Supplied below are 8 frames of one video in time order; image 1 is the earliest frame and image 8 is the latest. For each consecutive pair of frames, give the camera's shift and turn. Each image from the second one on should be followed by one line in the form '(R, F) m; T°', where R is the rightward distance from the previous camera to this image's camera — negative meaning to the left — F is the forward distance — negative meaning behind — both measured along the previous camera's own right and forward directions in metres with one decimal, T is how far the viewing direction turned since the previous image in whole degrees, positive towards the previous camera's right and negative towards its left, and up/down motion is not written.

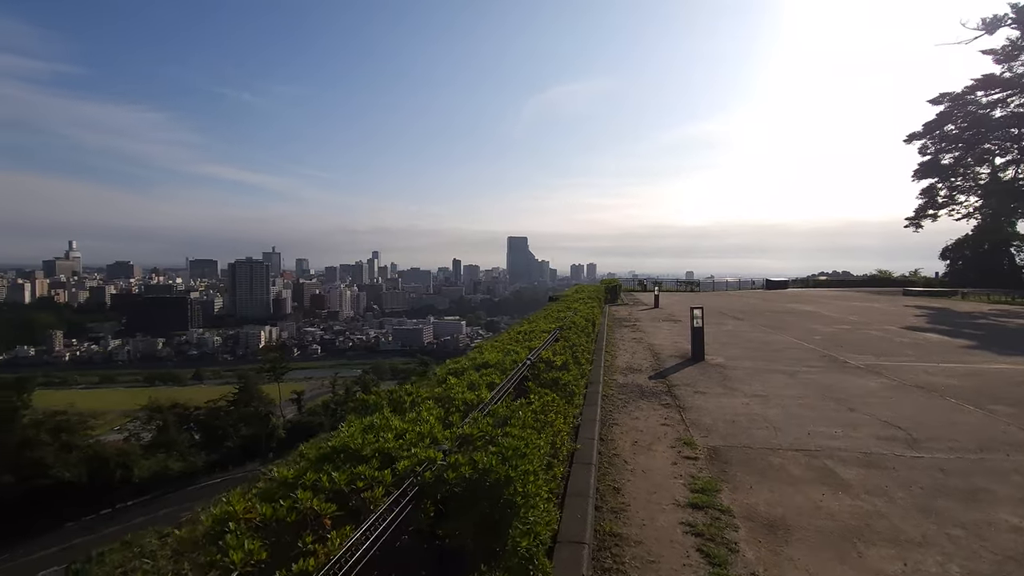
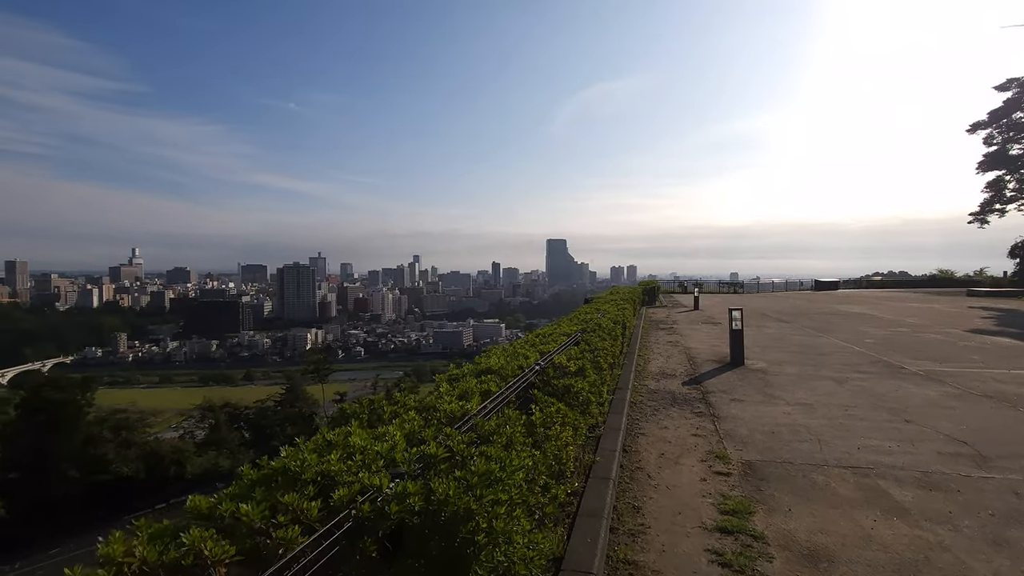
(+0.2, +0.2) m; -4°
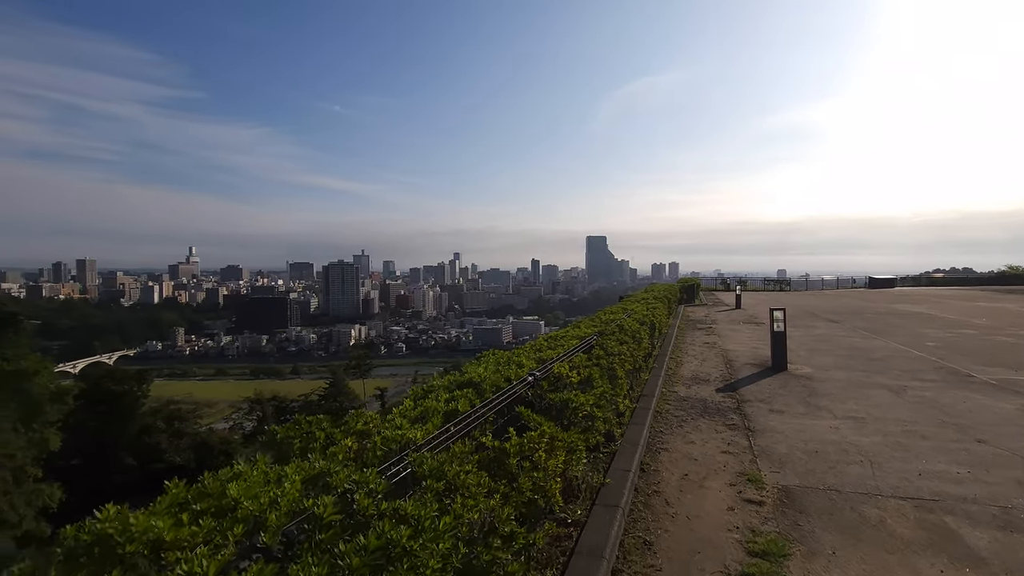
(+0.2, +0.4) m; -4°
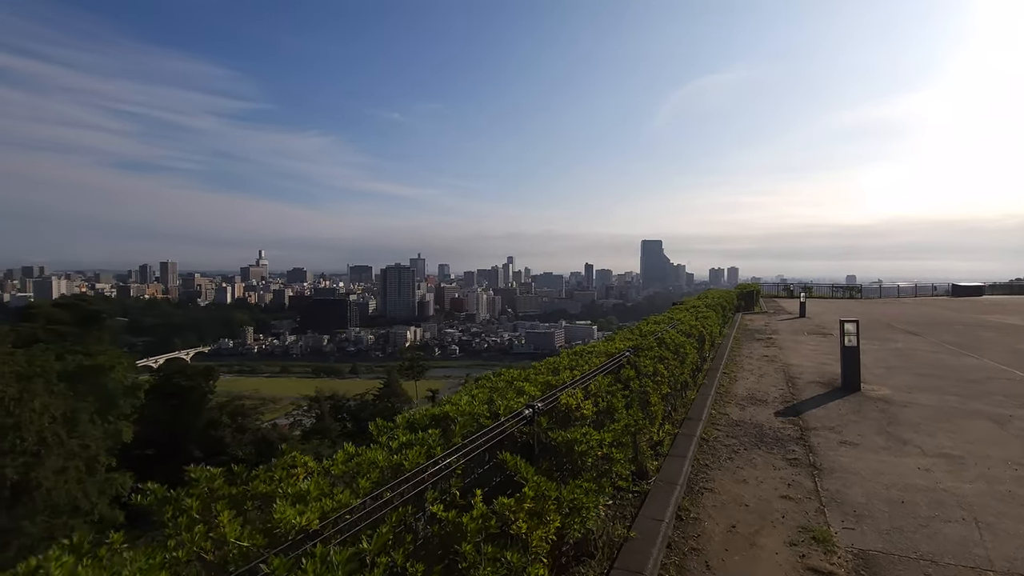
(+0.2, +0.5) m; -6°
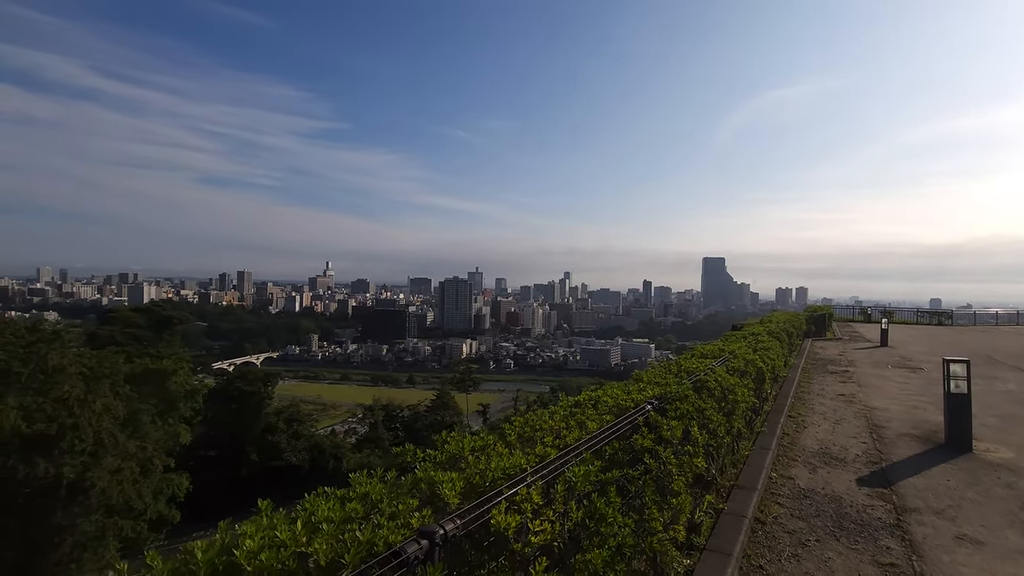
(+0.4, +0.9) m; -6°
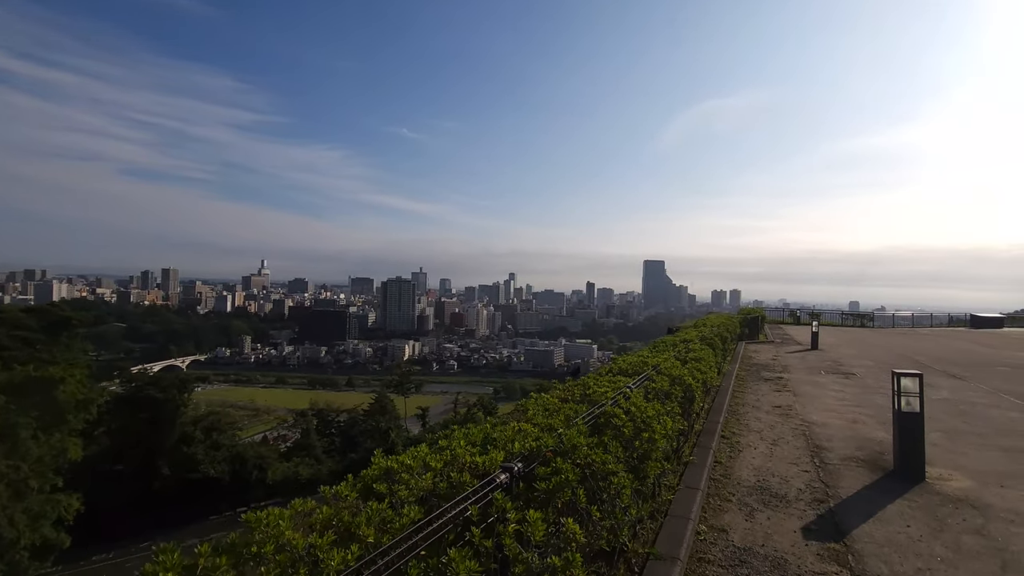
(+0.5, +1.0) m; +6°
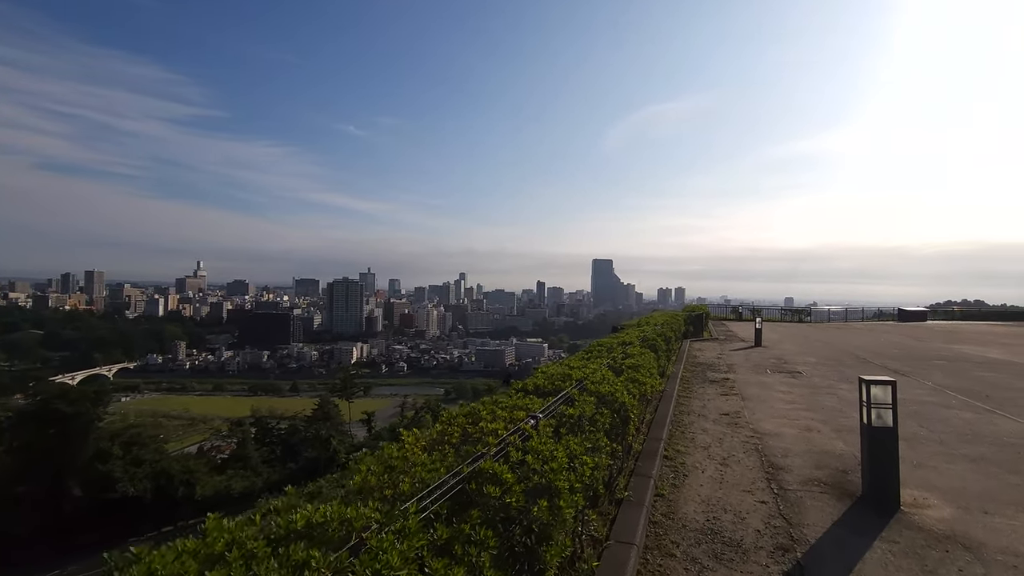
(+0.4, +0.9) m; +5°
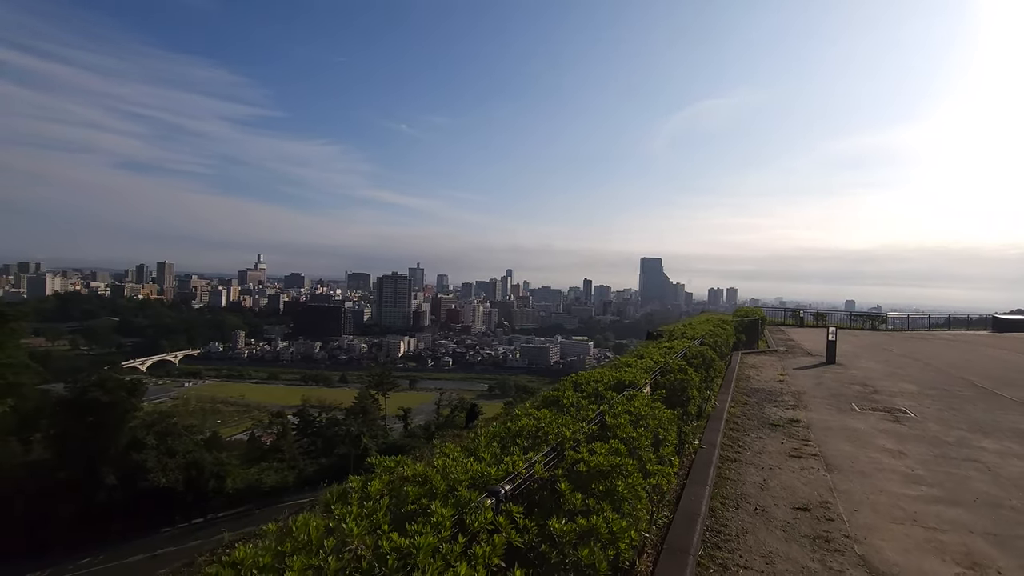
(+0.8, +2.4) m; -5°
